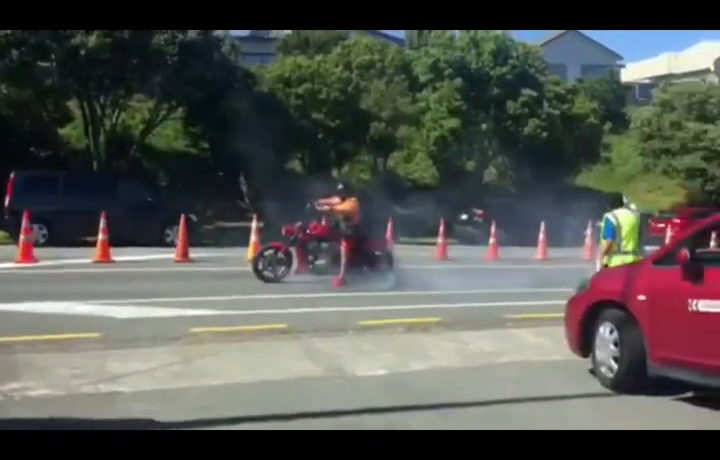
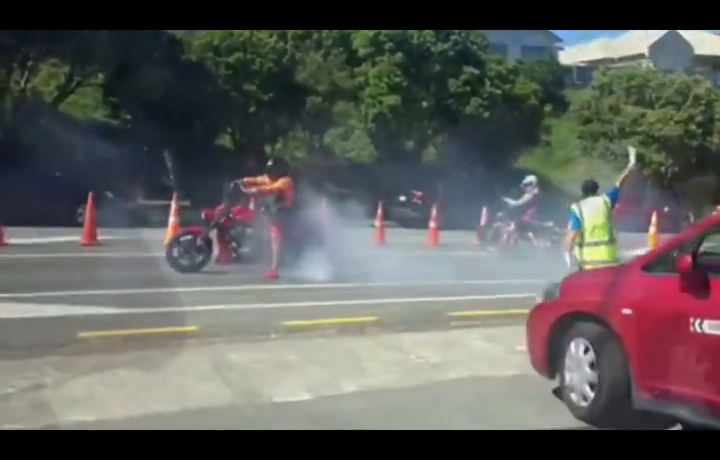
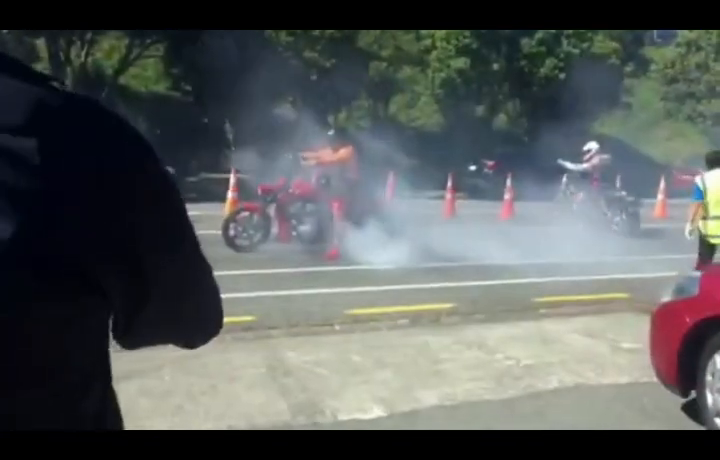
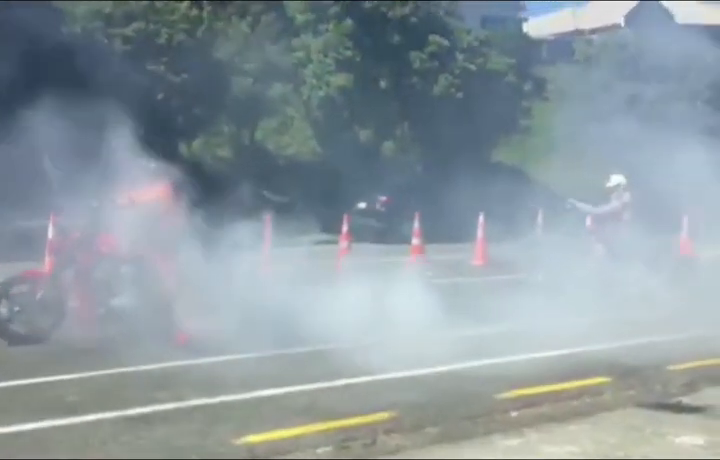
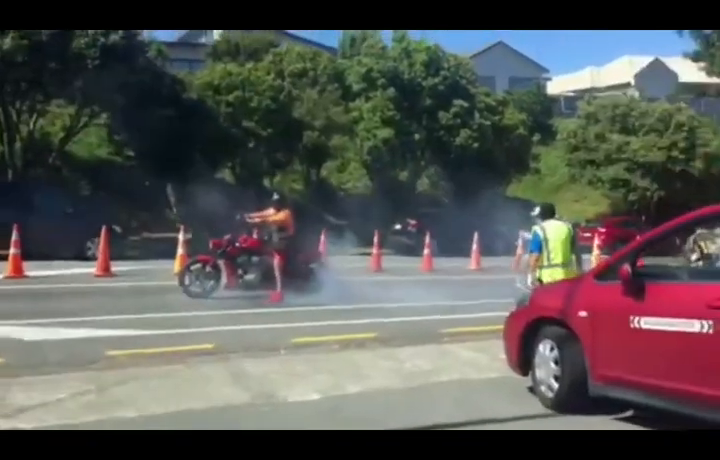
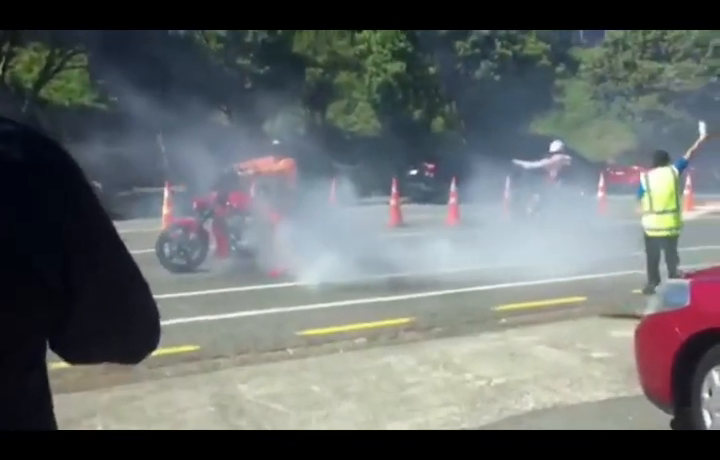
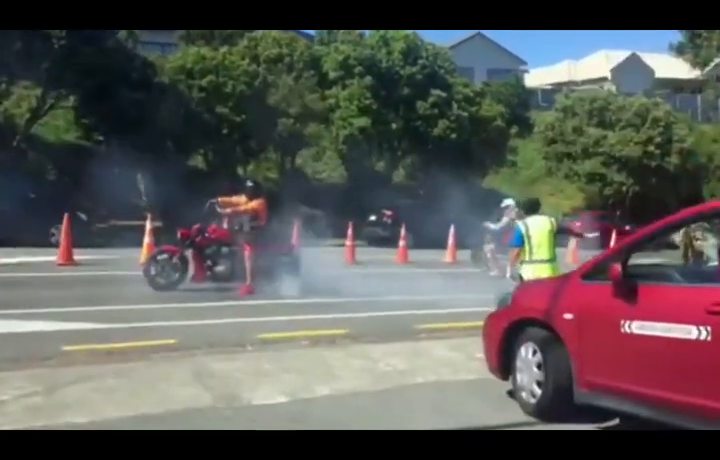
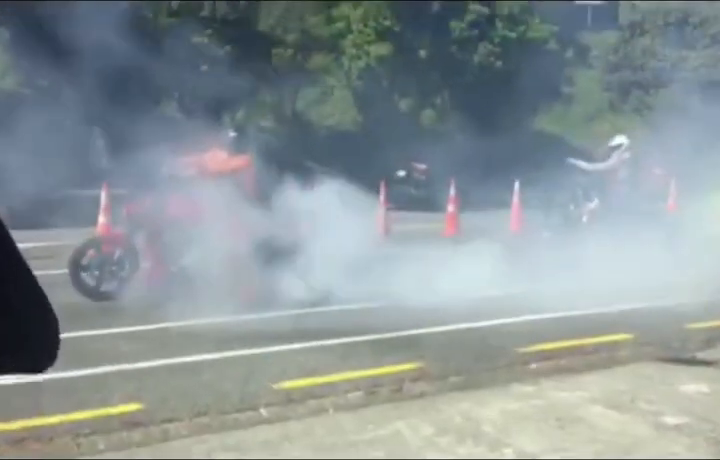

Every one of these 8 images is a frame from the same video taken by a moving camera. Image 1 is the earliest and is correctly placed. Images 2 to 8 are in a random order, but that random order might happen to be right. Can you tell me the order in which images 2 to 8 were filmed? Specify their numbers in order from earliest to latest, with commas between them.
5, 7, 2, 3, 6, 8, 4
